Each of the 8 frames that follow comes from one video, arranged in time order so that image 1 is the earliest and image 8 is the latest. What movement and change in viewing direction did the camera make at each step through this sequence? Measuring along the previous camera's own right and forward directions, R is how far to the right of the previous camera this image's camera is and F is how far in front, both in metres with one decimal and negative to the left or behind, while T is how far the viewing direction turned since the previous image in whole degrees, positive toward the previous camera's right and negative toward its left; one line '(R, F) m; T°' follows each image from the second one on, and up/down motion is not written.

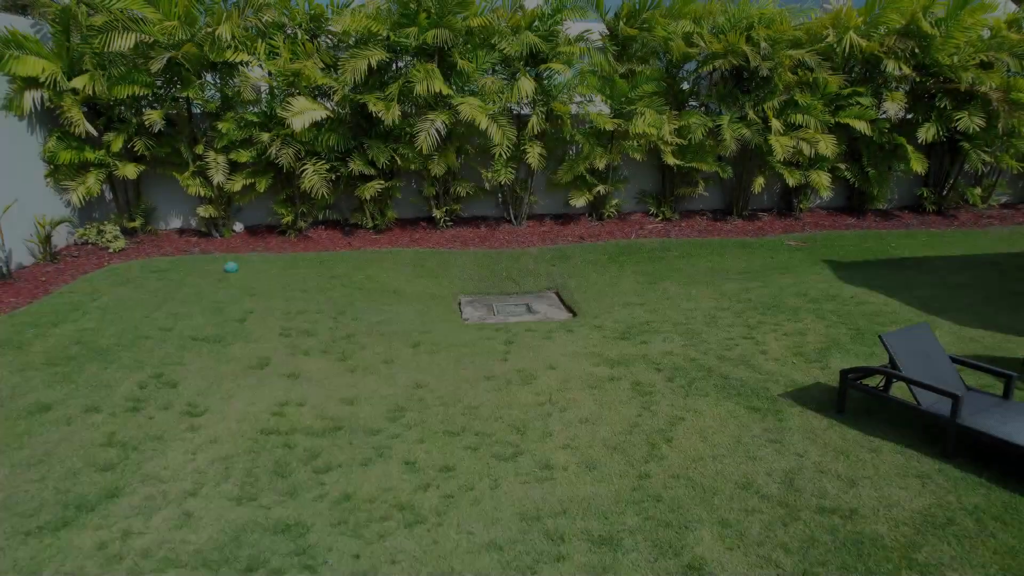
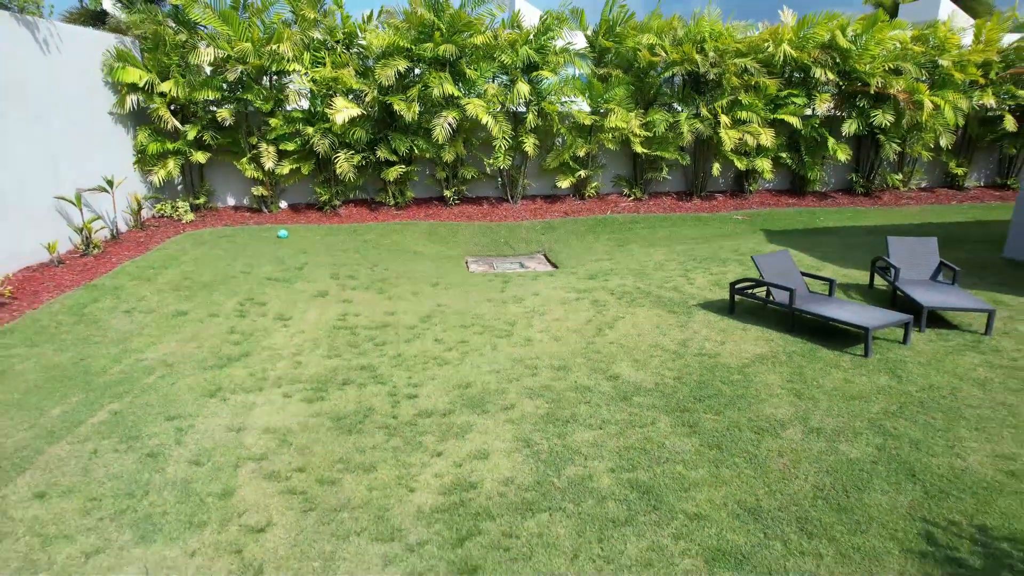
(+0.1, -2.1) m; 0°
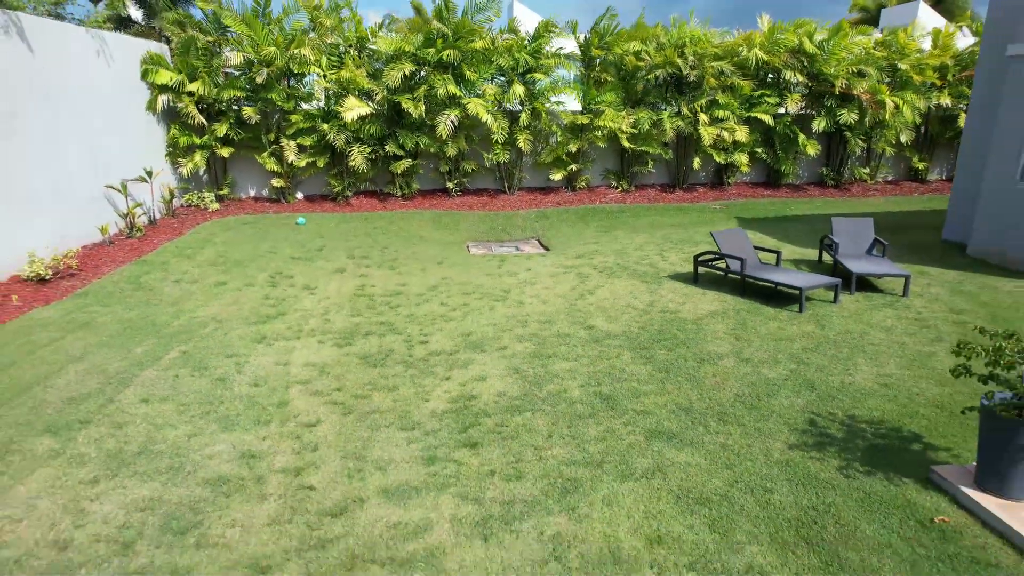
(+0.1, -1.1) m; 0°
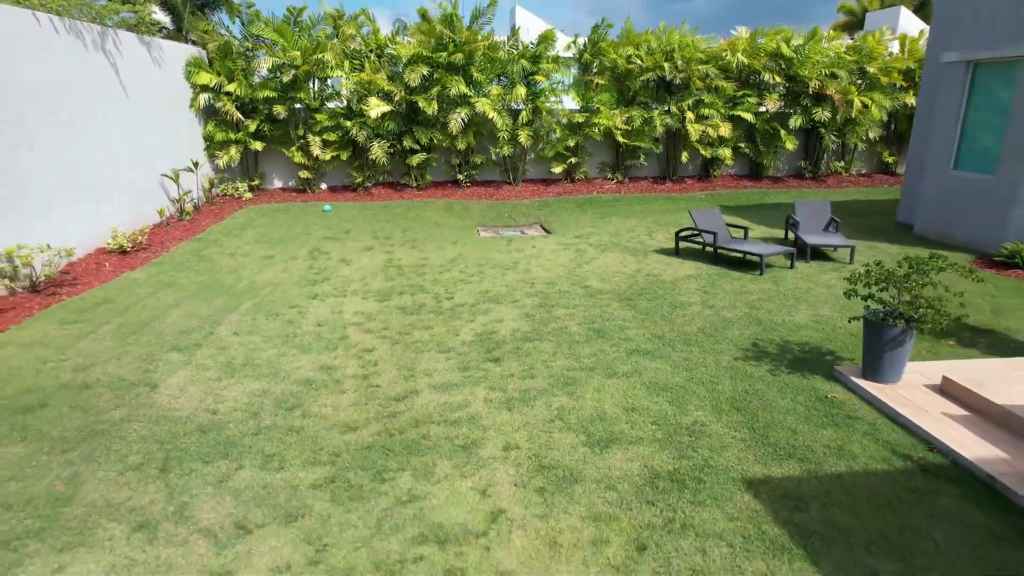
(-0.1, -1.3) m; 0°
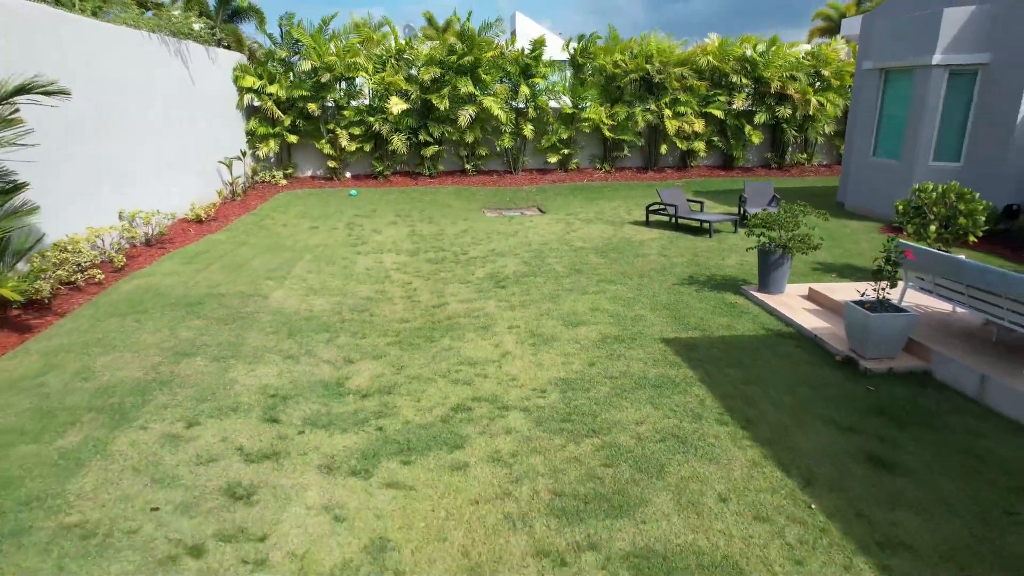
(0.0, -2.1) m; 0°
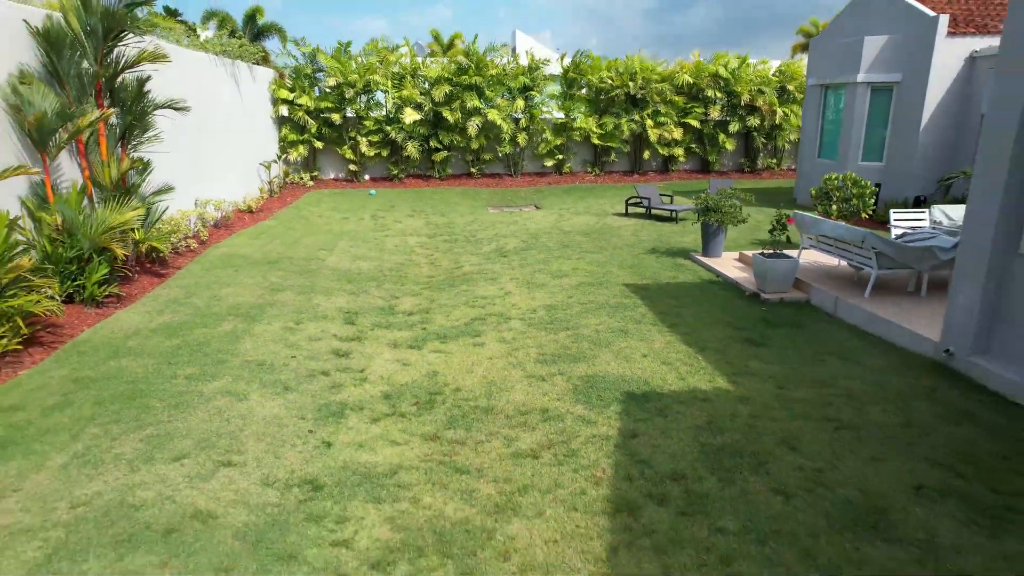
(0.0, -2.0) m; 0°
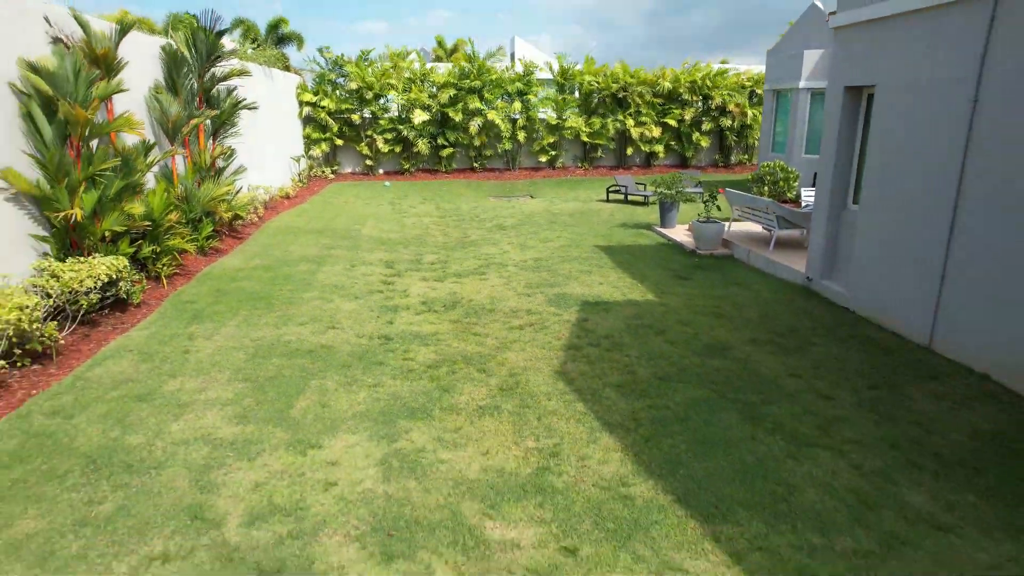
(0.0, -2.3) m; 0°
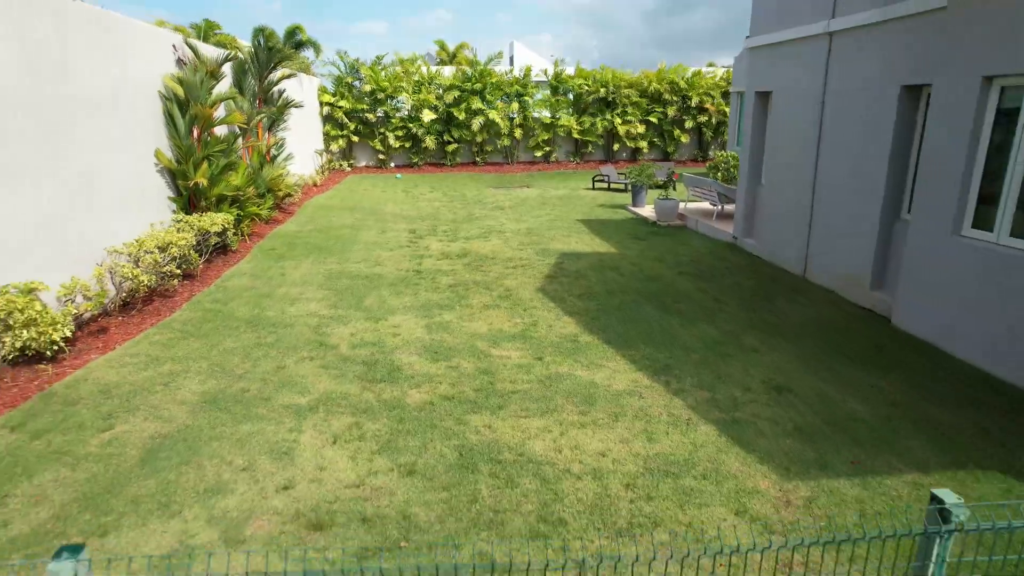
(+0.1, -2.3) m; 0°
